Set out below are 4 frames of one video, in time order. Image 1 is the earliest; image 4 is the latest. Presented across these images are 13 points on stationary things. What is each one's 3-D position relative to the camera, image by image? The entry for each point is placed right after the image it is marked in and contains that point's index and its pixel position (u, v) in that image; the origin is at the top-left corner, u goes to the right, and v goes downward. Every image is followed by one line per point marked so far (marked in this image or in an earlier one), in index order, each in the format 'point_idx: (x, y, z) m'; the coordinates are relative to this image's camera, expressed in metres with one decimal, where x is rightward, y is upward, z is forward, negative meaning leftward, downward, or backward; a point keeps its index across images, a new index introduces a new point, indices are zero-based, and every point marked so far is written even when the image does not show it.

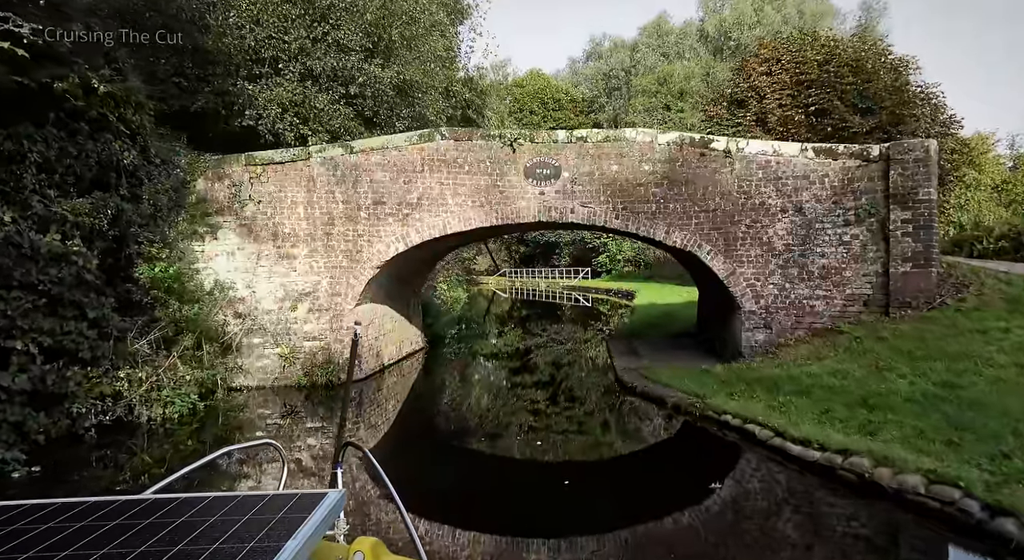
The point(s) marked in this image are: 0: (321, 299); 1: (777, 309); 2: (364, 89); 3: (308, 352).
0: (-3.4, -0.3, +9.8) m
1: (+4.3, -0.5, +8.9) m
2: (-3.6, +4.7, +13.3) m
3: (-3.7, -1.3, +9.8) m
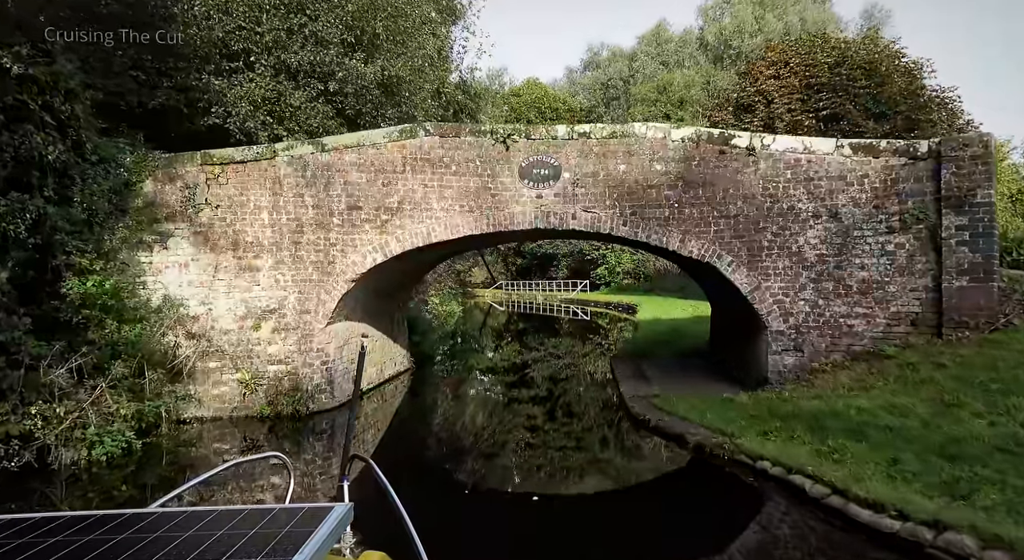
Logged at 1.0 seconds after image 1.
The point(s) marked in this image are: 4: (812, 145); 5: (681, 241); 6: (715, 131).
0: (-3.5, -0.6, +8.6) m
1: (+4.2, -0.7, +7.7) m
2: (-3.8, +4.4, +12.2) m
3: (-3.8, -1.5, +8.6) m
4: (+4.2, +1.9, +7.6) m
5: (+2.5, +0.6, +8.1) m
6: (+2.9, +2.2, +7.9) m
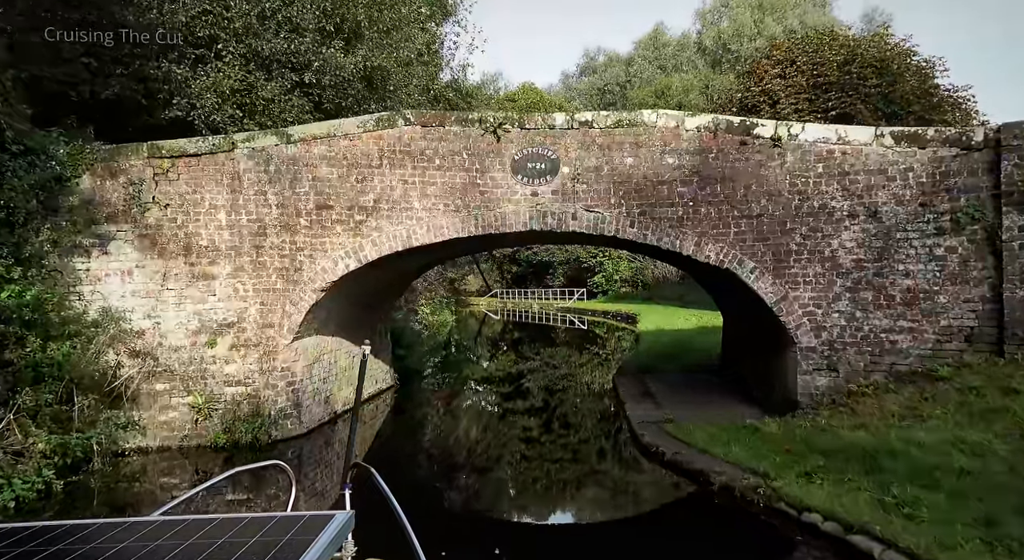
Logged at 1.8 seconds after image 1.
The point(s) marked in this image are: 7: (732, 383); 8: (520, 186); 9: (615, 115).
0: (-3.6, -0.7, +7.5) m
1: (+4.1, -0.8, +6.7) m
2: (-3.9, +4.2, +11.2) m
3: (-3.9, -1.7, +7.5) m
4: (+4.1, +1.8, +6.6) m
5: (+2.4, +0.5, +7.1) m
6: (+2.8, +2.0, +6.9) m
7: (+3.8, -1.8, +9.3) m
8: (+0.1, +1.3, +7.4) m
9: (+1.4, +2.2, +7.2) m
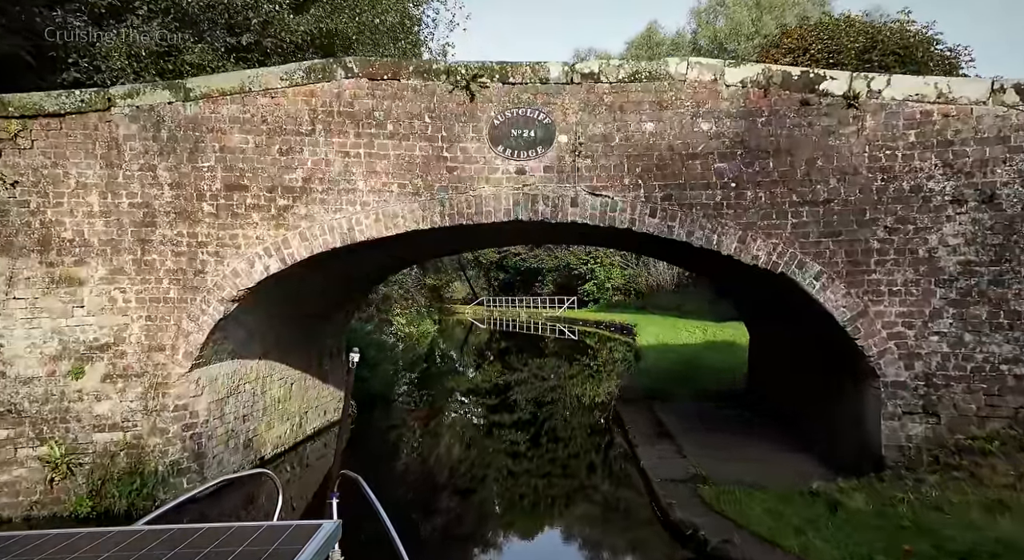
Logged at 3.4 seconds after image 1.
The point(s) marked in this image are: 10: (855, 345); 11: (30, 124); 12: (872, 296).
0: (-3.9, -0.8, +5.5) m
1: (+3.9, -0.9, +4.9) m
2: (-4.2, +4.1, +9.3) m
3: (-4.1, -1.7, +5.4) m
4: (+3.9, +1.7, +4.8) m
5: (+2.2, +0.4, +5.2) m
6: (+2.6, +2.0, +5.0) m
7: (+3.5, -1.9, +7.4) m
8: (-0.1, +1.2, +5.5) m
9: (+1.2, +2.1, +5.3) m
10: (+3.2, -0.6, +5.1) m
11: (-4.8, +1.5, +5.3) m
12: (+3.3, -0.2, +5.0) m
